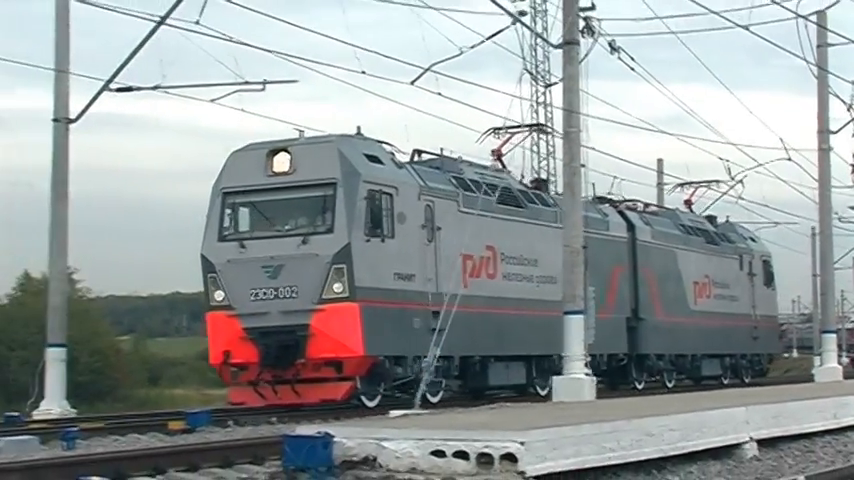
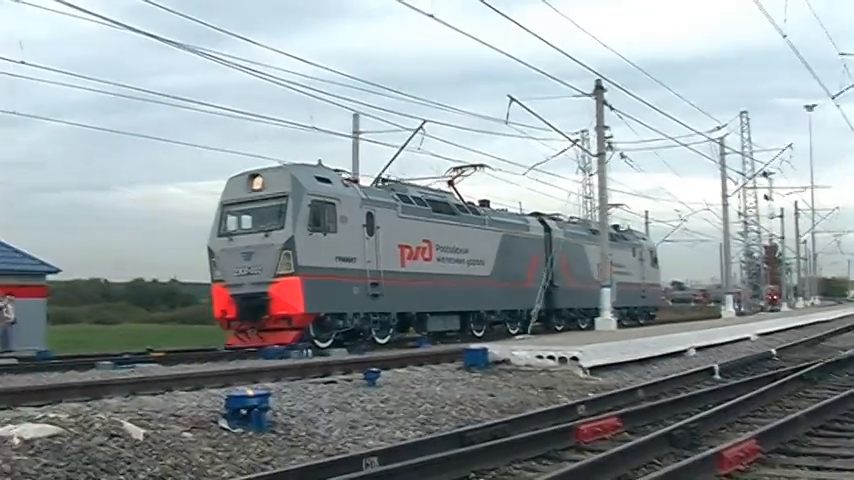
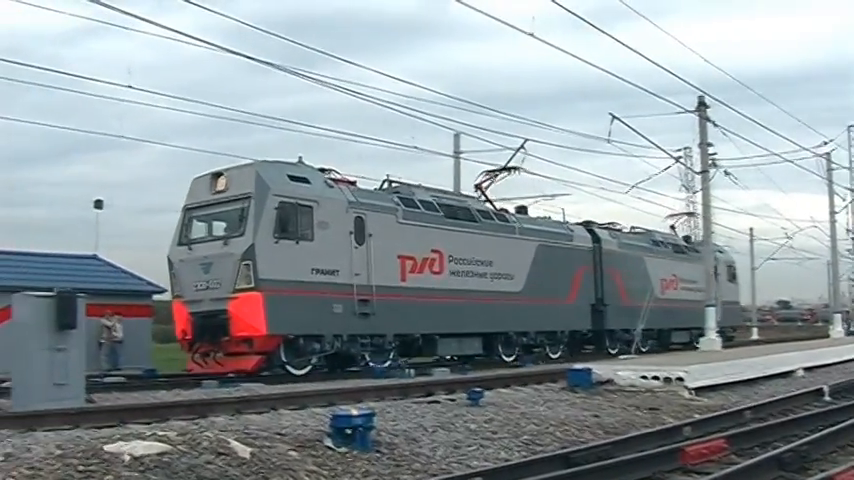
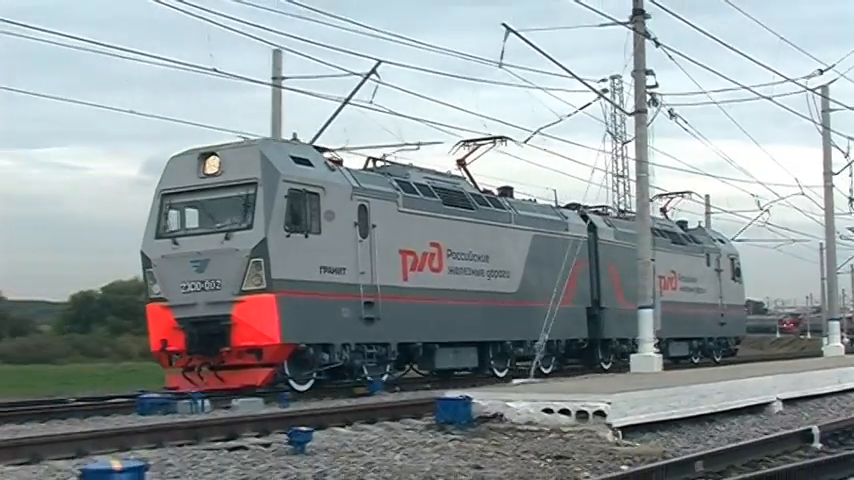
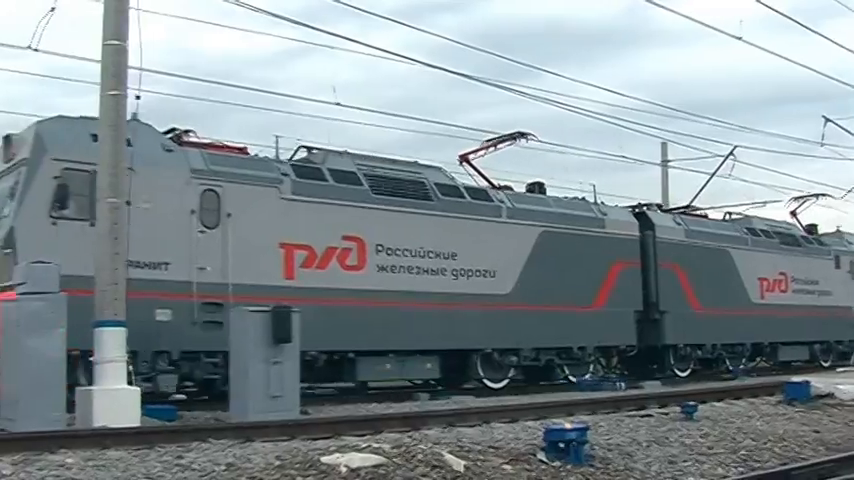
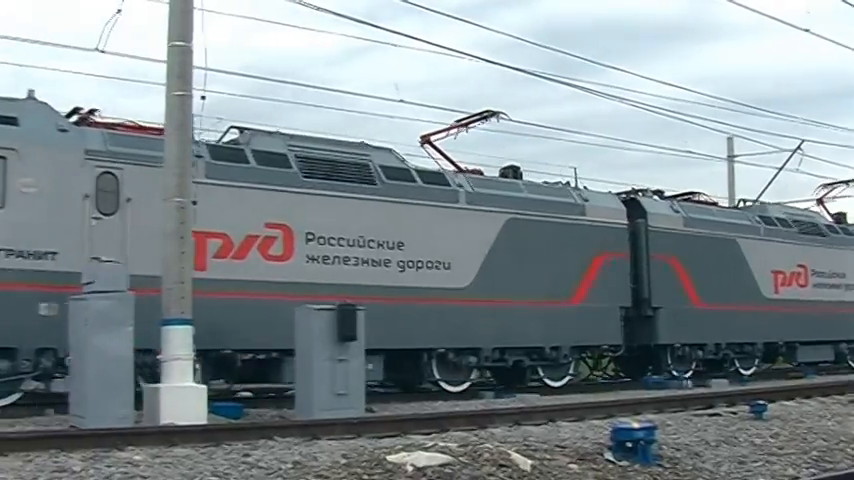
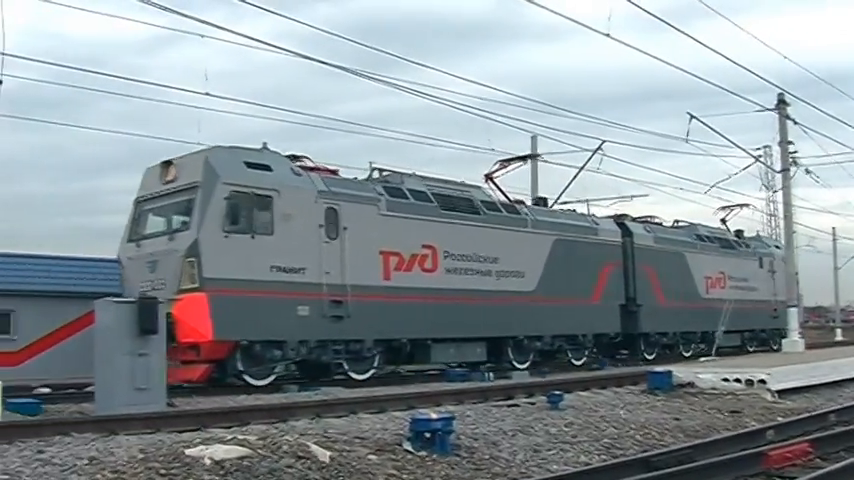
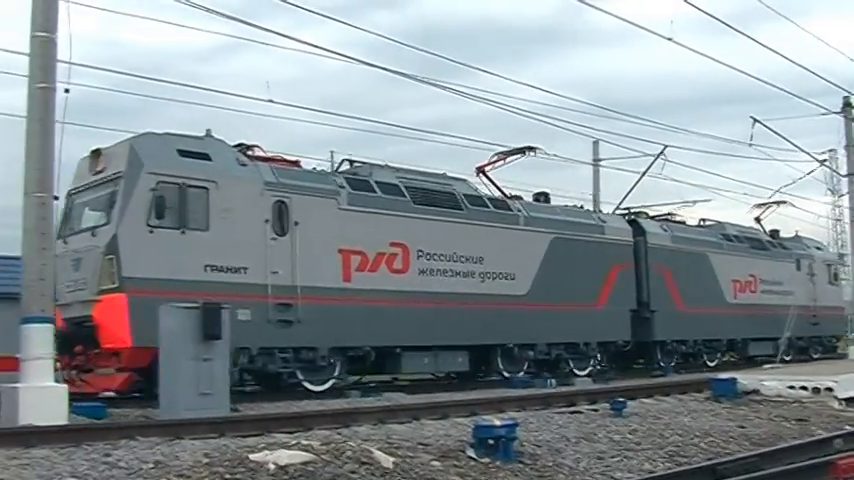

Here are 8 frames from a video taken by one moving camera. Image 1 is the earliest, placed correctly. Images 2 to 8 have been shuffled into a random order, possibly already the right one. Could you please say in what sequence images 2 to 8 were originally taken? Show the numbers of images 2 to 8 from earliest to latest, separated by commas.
4, 2, 3, 7, 8, 5, 6
